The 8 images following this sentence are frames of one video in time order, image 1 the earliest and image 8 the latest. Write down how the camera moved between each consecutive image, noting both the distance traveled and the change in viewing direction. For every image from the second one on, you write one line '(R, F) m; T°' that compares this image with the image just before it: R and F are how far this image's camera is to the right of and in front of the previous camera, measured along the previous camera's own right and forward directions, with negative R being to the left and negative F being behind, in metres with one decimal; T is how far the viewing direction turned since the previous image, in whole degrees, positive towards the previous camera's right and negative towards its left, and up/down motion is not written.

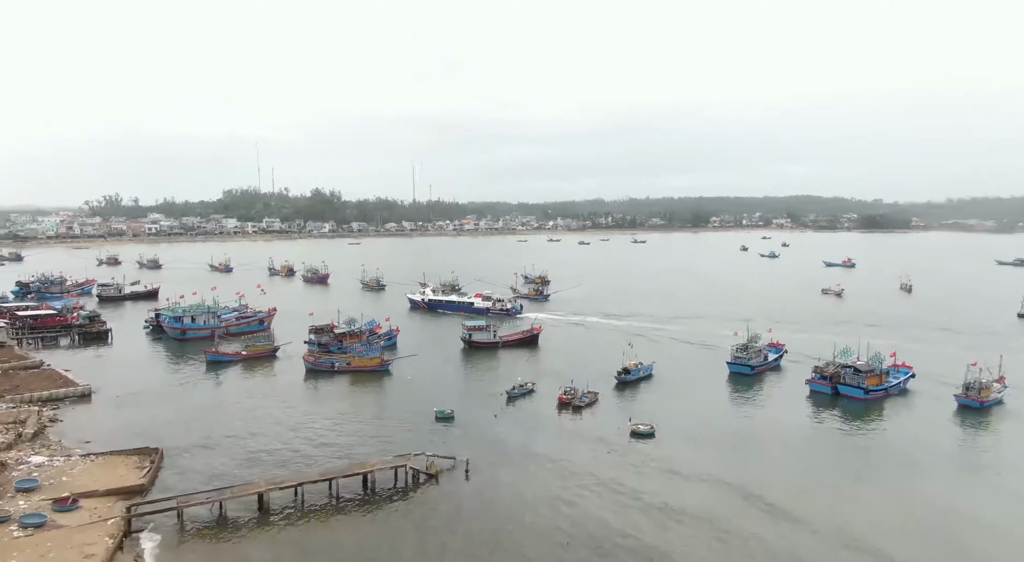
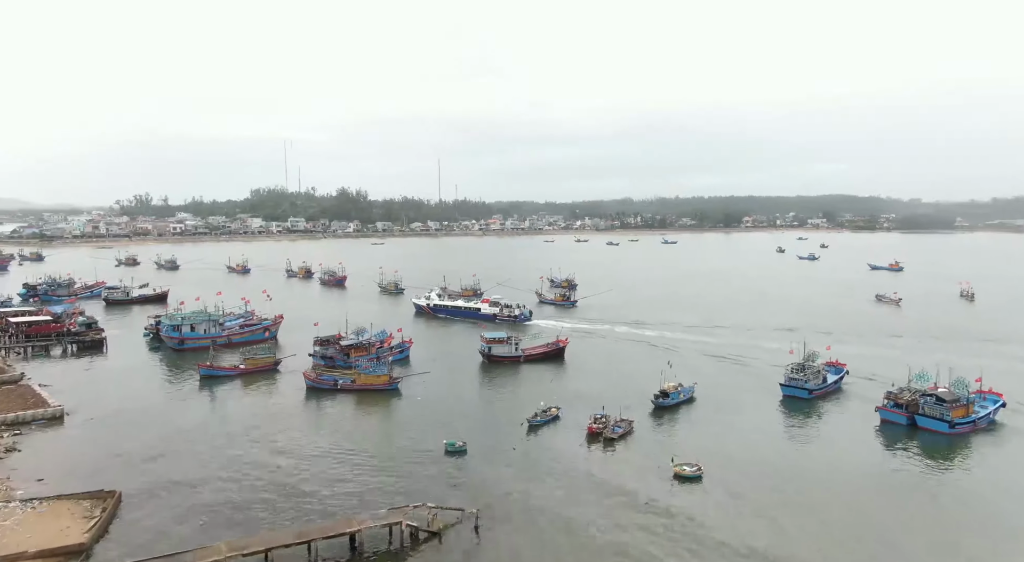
(+0.1, +2.8) m; -2°
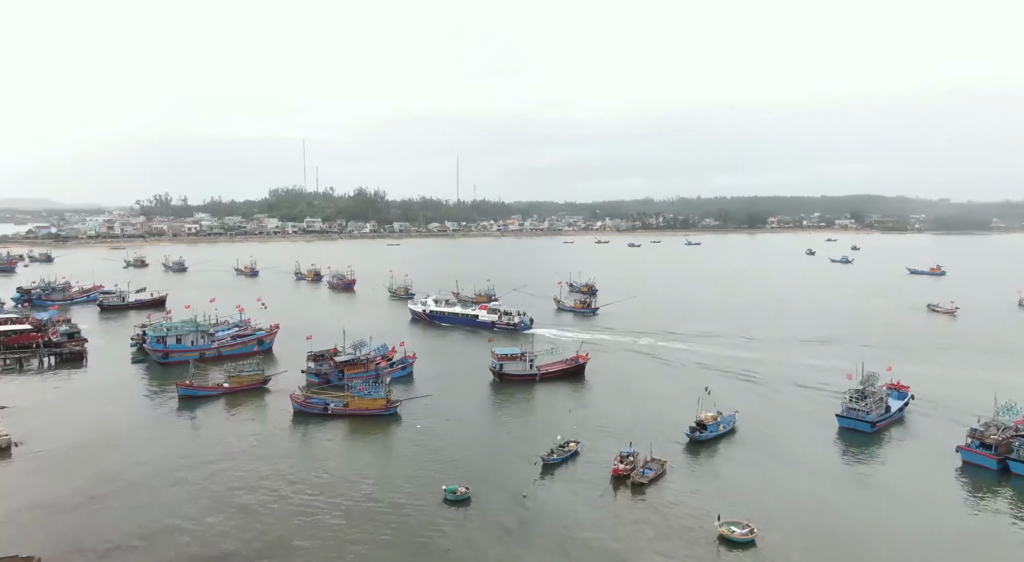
(+0.2, +2.8) m; -2°
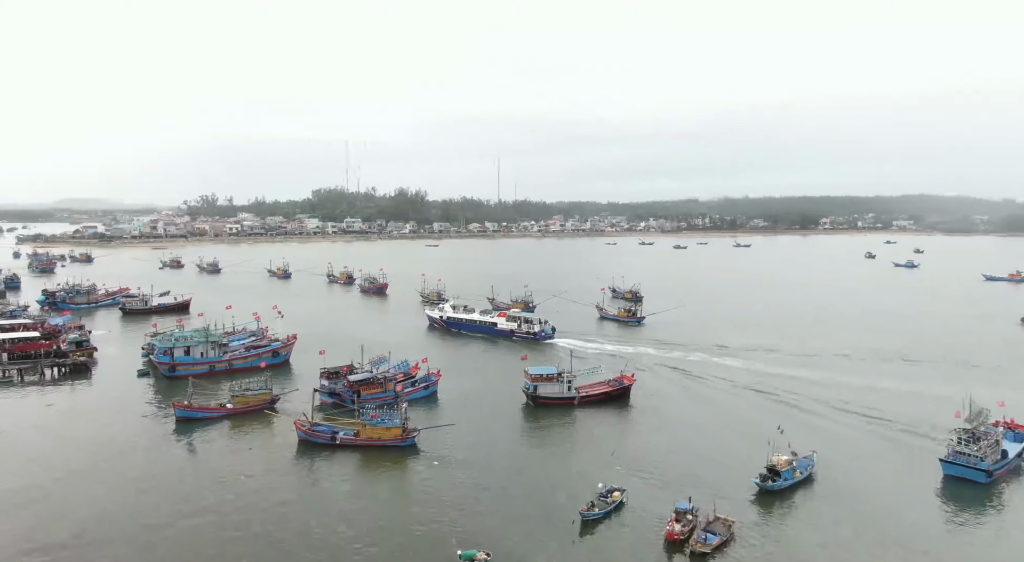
(+0.2, +2.8) m; -3°
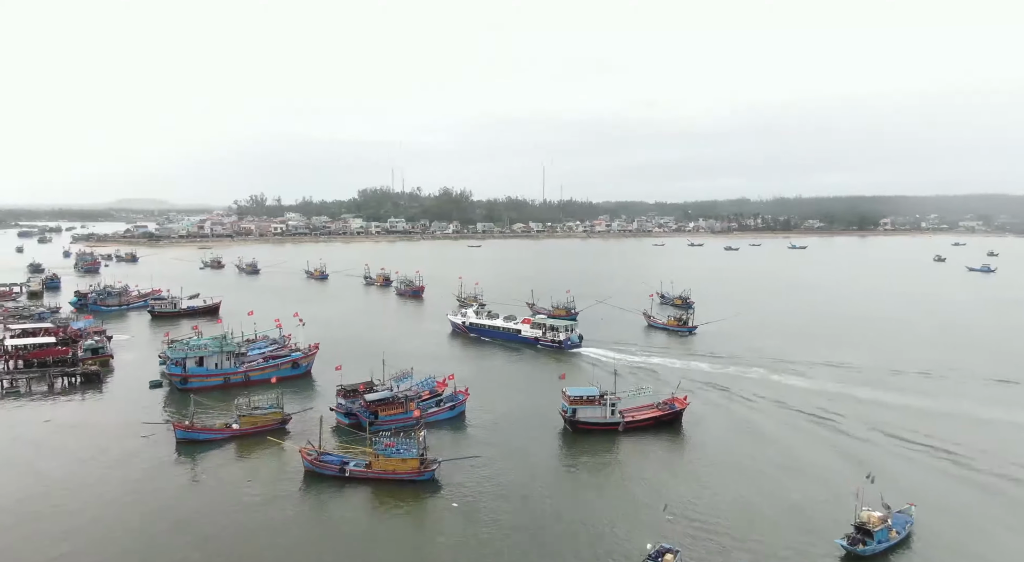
(+0.2, +2.4) m; -4°
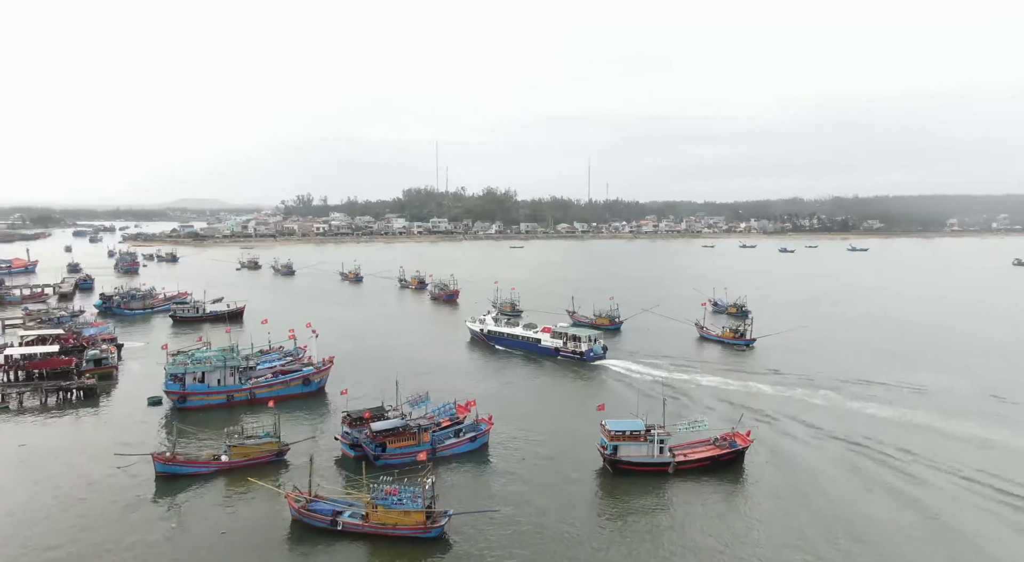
(+0.3, +2.9) m; -4°
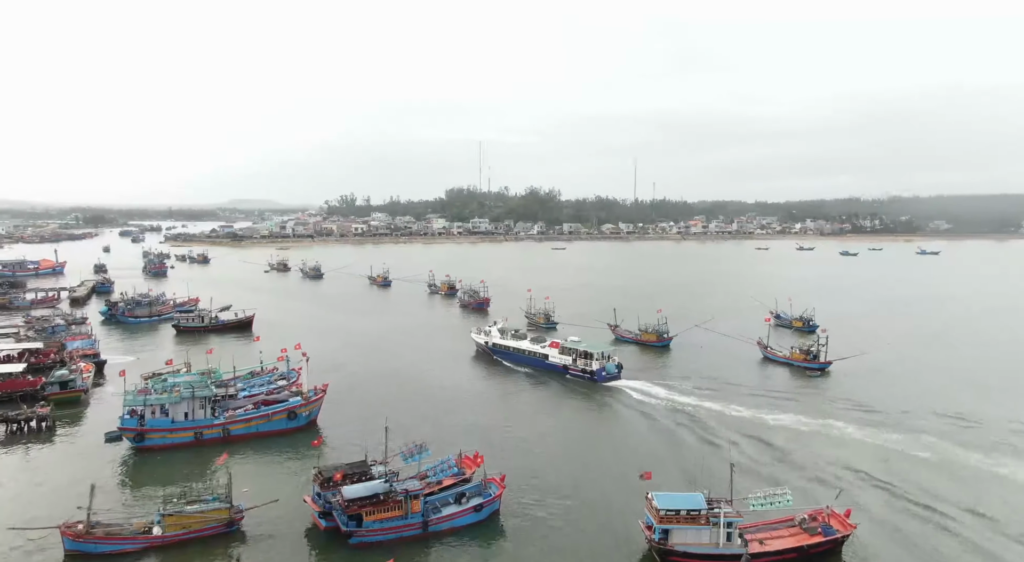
(+0.5, +4.1) m; -4°
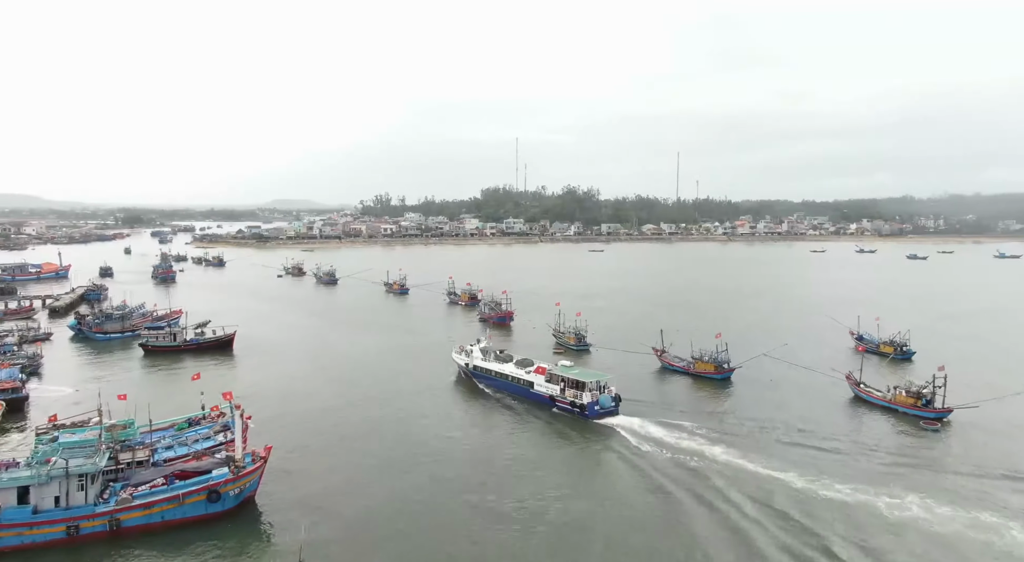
(+0.6, +5.8) m; -3°
